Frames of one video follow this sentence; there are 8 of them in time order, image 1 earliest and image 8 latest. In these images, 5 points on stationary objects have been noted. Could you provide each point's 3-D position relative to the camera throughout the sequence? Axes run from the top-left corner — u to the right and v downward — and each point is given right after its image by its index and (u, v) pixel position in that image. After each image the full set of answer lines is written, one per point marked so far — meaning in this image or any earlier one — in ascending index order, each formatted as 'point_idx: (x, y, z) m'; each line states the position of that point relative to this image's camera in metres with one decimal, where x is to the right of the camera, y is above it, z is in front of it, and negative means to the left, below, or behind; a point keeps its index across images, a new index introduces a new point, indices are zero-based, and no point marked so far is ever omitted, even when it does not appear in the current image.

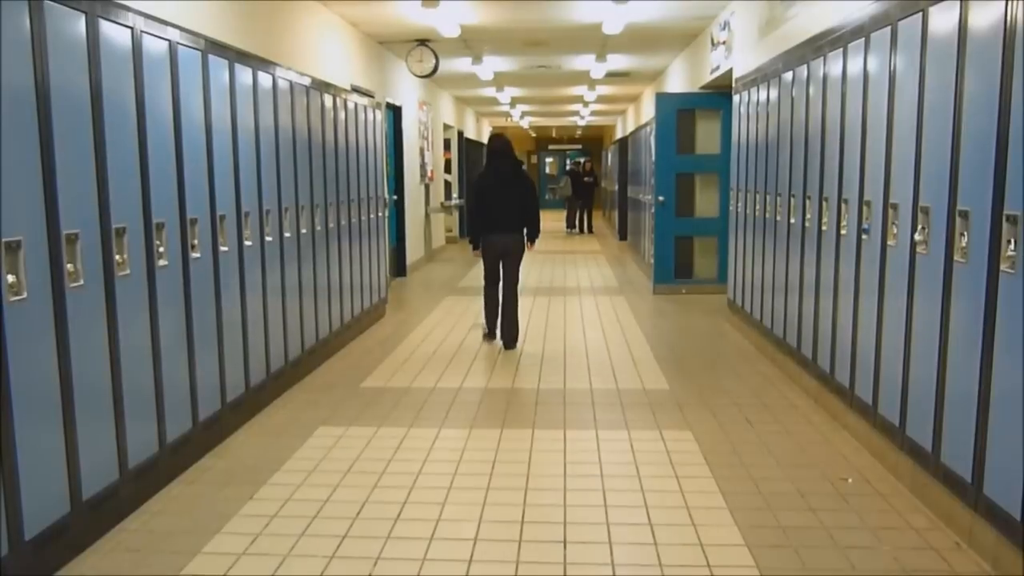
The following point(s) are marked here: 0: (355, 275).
0: (-0.8, +0.1, +8.3) m
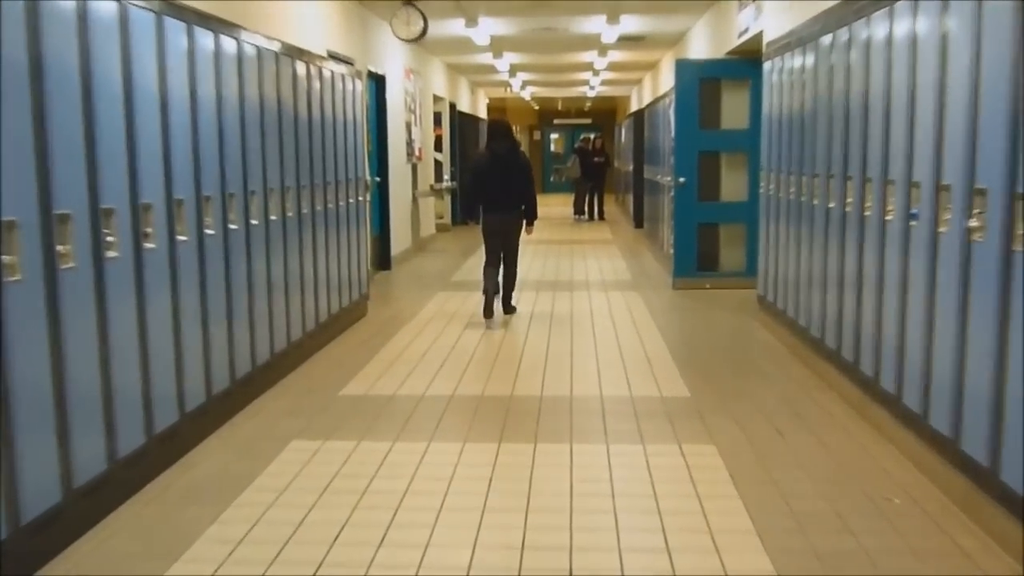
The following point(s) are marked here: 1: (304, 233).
0: (-0.8, +0.1, +7.3) m
1: (-0.8, +0.2, +7.0) m
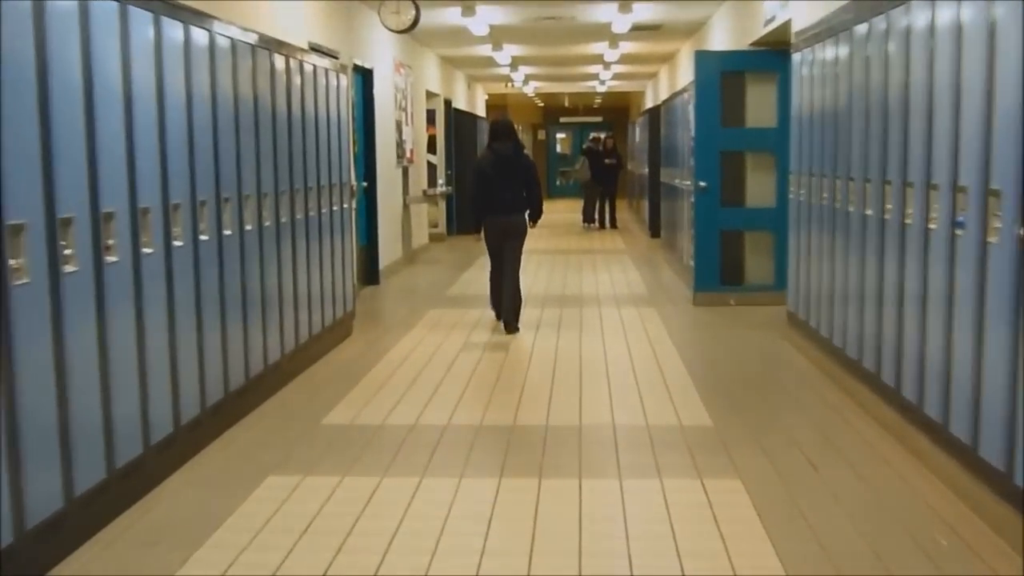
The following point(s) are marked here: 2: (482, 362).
0: (-0.7, 0.0, +6.7) m
1: (-0.8, +0.1, +6.3) m
2: (-0.1, -0.3, +6.5) m
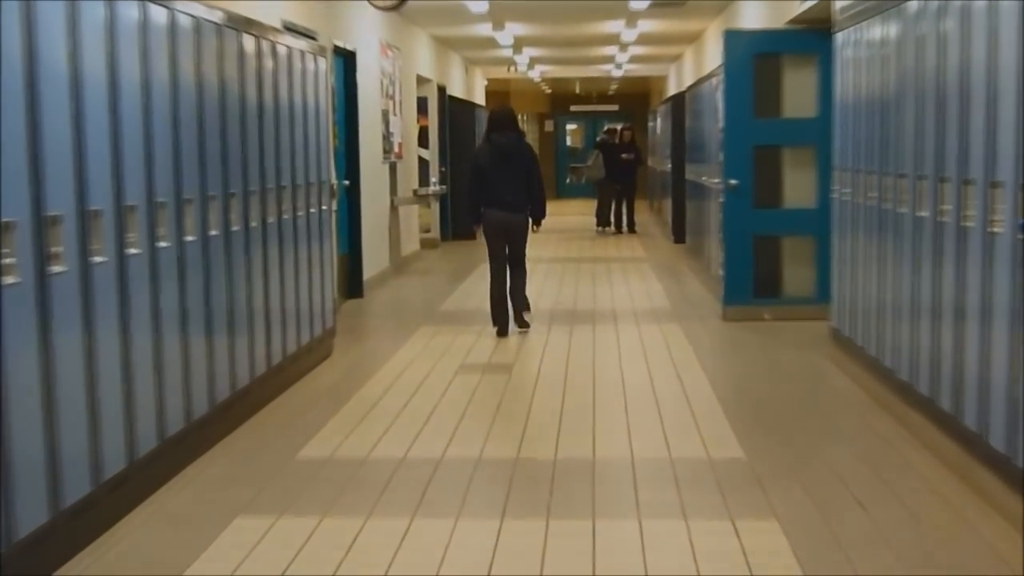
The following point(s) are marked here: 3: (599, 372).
0: (-0.7, 0.0, +5.9) m
1: (-0.8, +0.1, +5.5) m
2: (-0.1, -0.3, +5.7) m
3: (+0.3, -0.3, +5.9) m
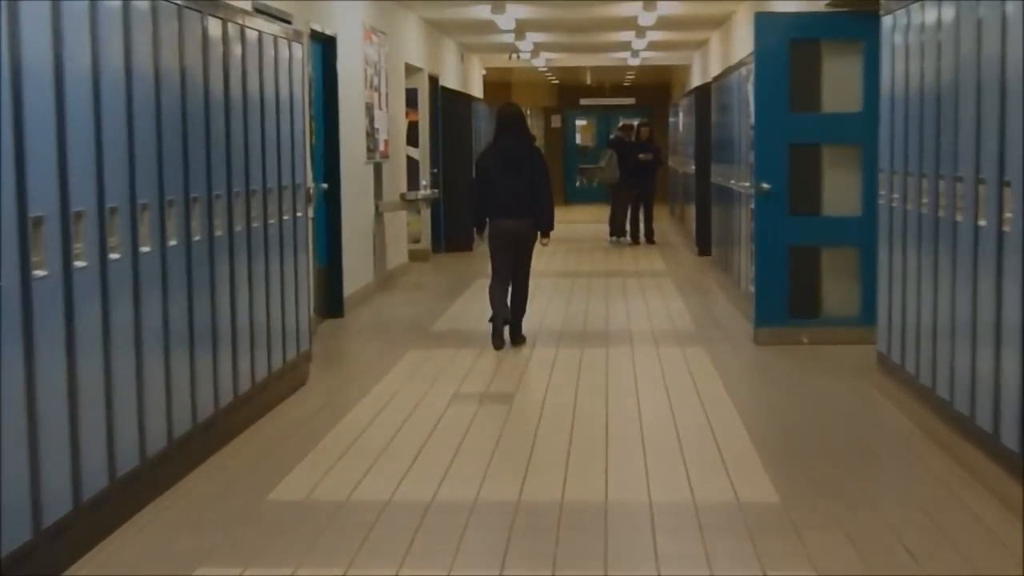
0: (-0.7, -0.1, +5.2) m
1: (-0.8, +0.1, +4.9) m
2: (-0.1, -0.4, +5.0) m
3: (+0.3, -0.3, +5.2) m
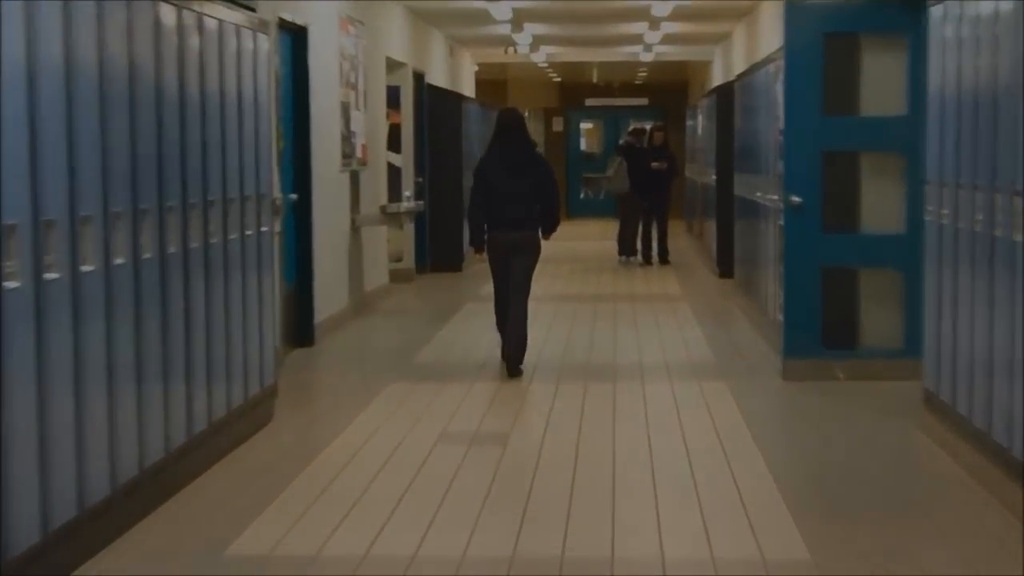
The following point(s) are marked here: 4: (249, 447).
0: (-0.7, -0.1, +4.6) m
1: (-0.8, 0.0, +4.3) m
2: (-0.1, -0.4, +4.4) m
3: (+0.3, -0.4, +4.6) m
4: (-0.7, -0.4, +4.6) m
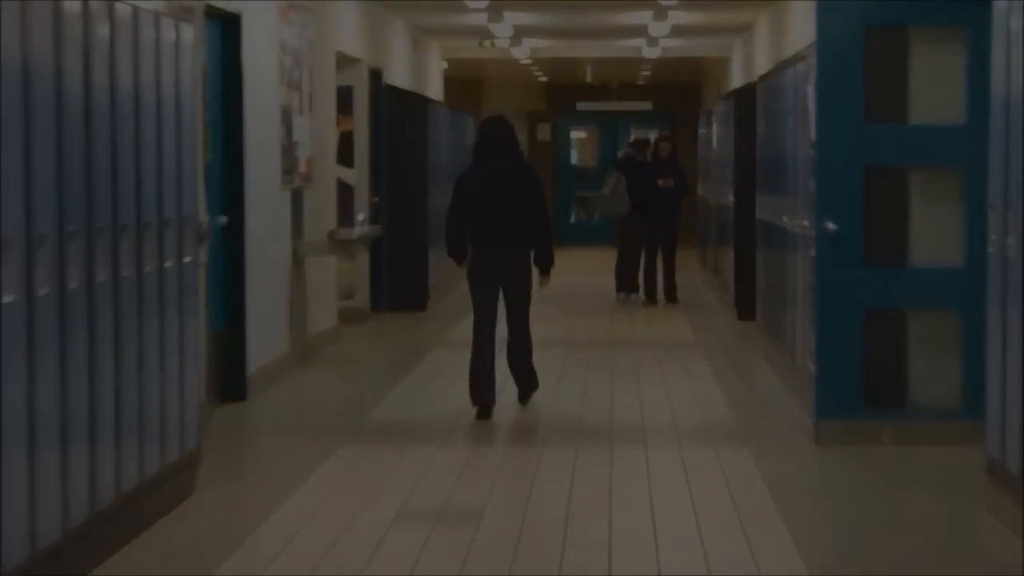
0: (-0.8, -0.2, +3.9) m
1: (-0.8, -0.1, +3.5) m
2: (-0.2, -0.5, +3.7) m
3: (+0.2, -0.5, +3.9) m
4: (-0.7, -0.5, +3.9) m
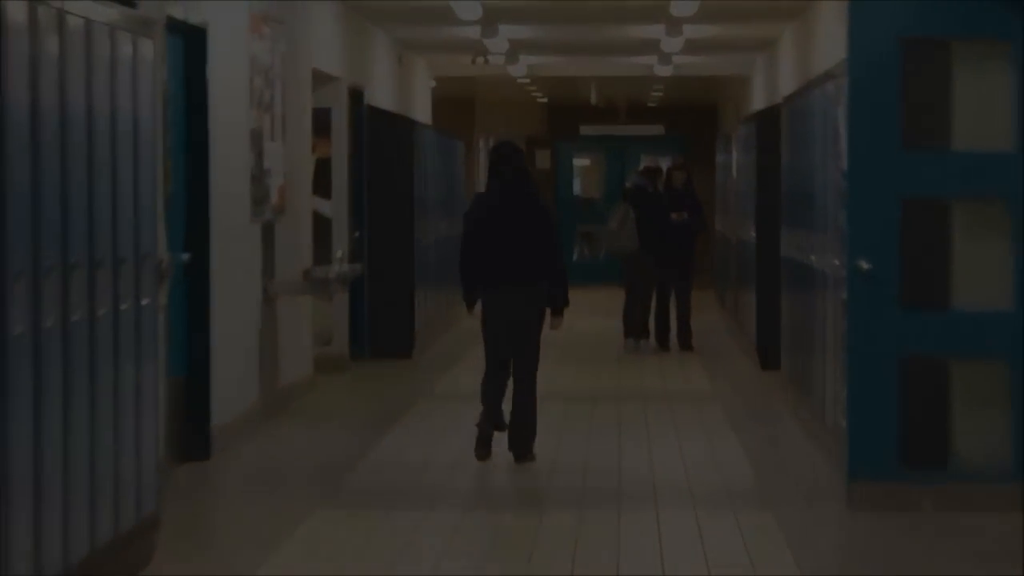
0: (-0.8, -0.3, +3.5) m
1: (-0.9, -0.2, +3.2) m
2: (-0.2, -0.6, +3.3) m
3: (+0.2, -0.6, +3.5) m
4: (-0.7, -0.6, +3.5) m
